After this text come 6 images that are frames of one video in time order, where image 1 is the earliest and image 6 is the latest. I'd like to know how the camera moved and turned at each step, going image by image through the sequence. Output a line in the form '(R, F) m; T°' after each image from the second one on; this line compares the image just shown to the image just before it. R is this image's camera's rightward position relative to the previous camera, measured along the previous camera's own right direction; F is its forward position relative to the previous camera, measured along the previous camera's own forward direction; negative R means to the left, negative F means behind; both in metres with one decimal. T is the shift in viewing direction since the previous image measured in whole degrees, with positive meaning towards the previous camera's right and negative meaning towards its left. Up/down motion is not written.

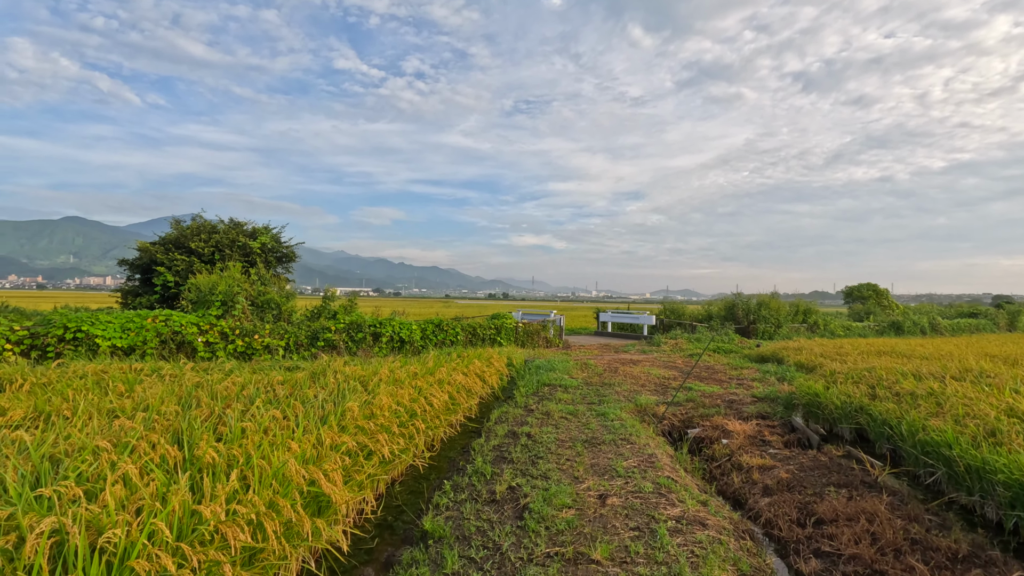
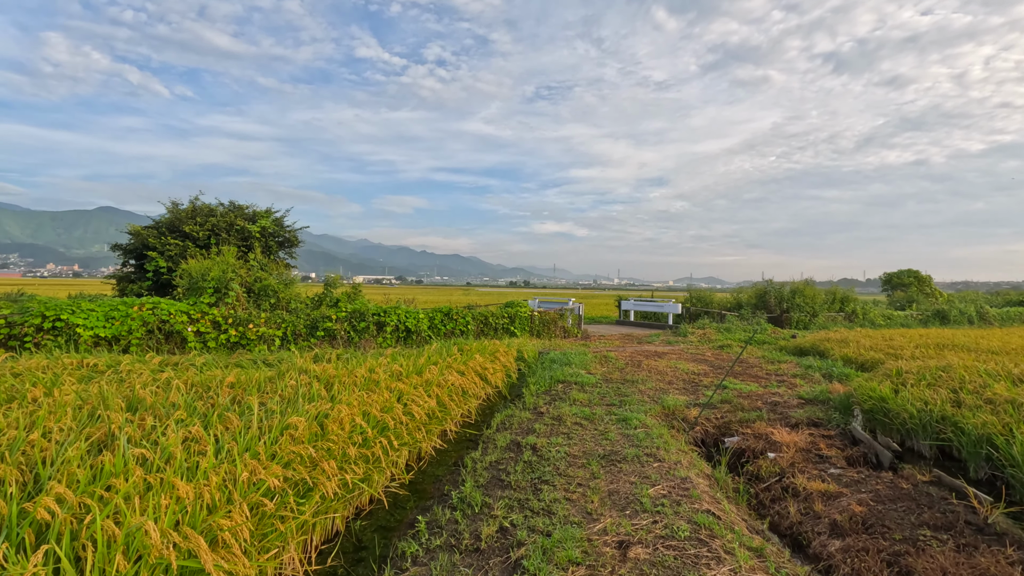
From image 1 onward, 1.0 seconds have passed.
(+0.1, +0.8) m; -2°
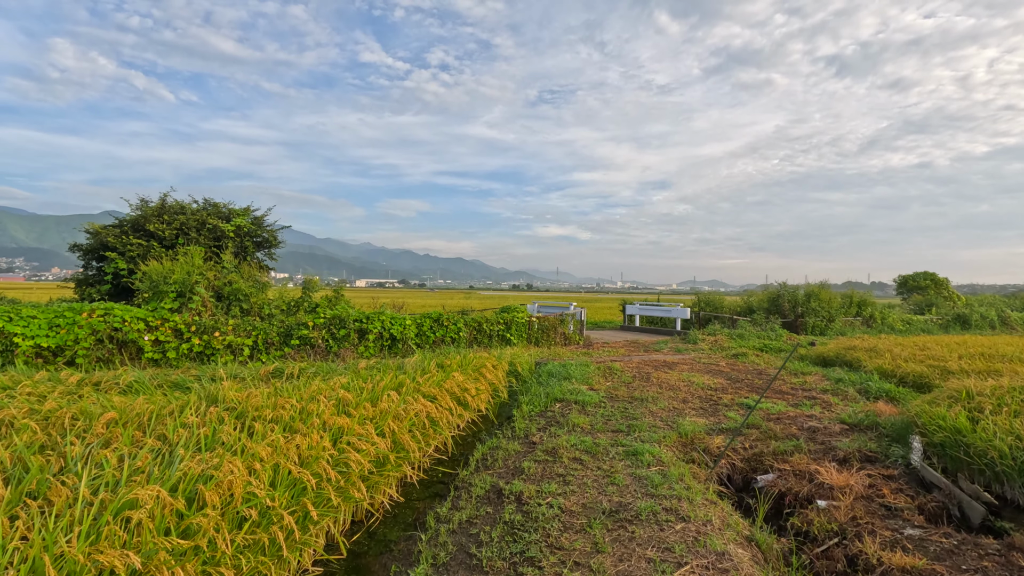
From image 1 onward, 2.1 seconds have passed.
(+0.1, +0.8) m; 0°
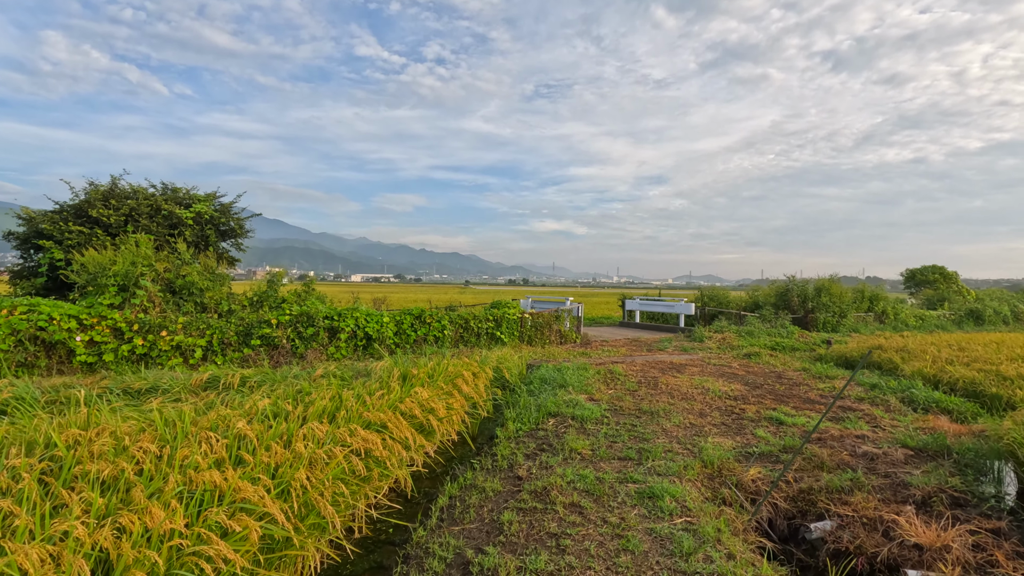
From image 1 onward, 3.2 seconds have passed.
(+0.1, +0.9) m; 0°
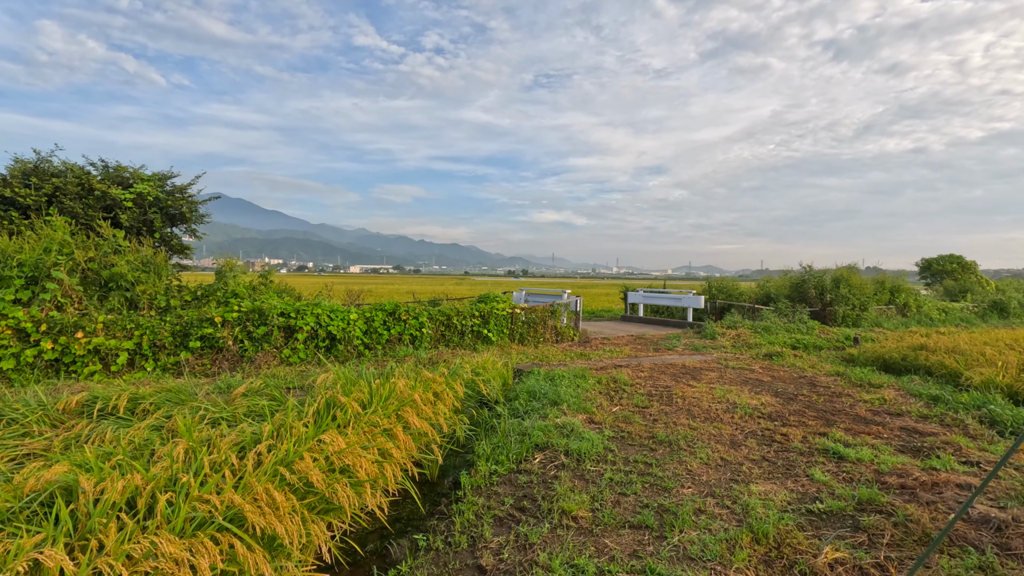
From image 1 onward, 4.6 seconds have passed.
(+0.2, +1.1) m; 0°
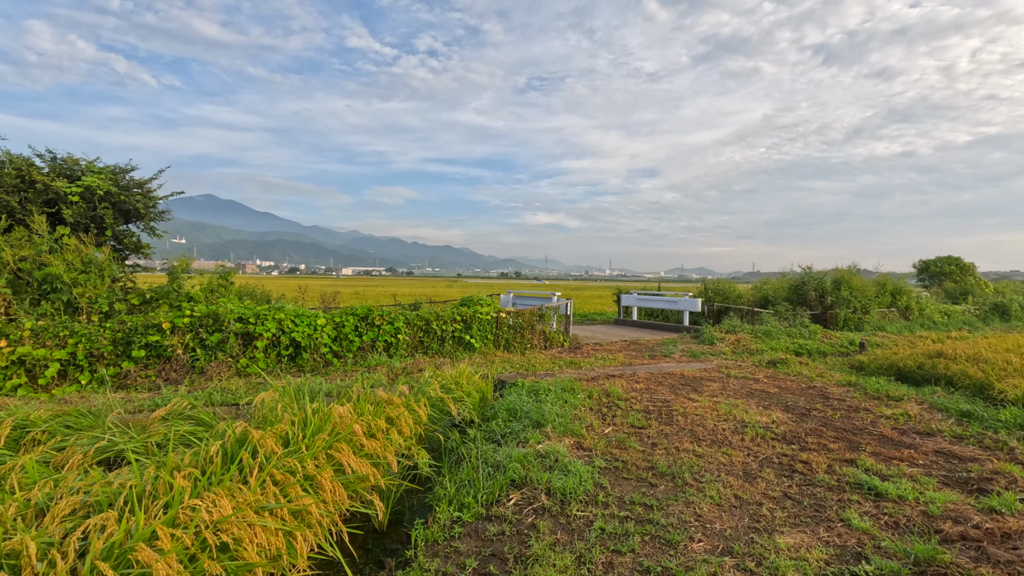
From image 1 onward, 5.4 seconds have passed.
(+0.1, +0.6) m; +1°
